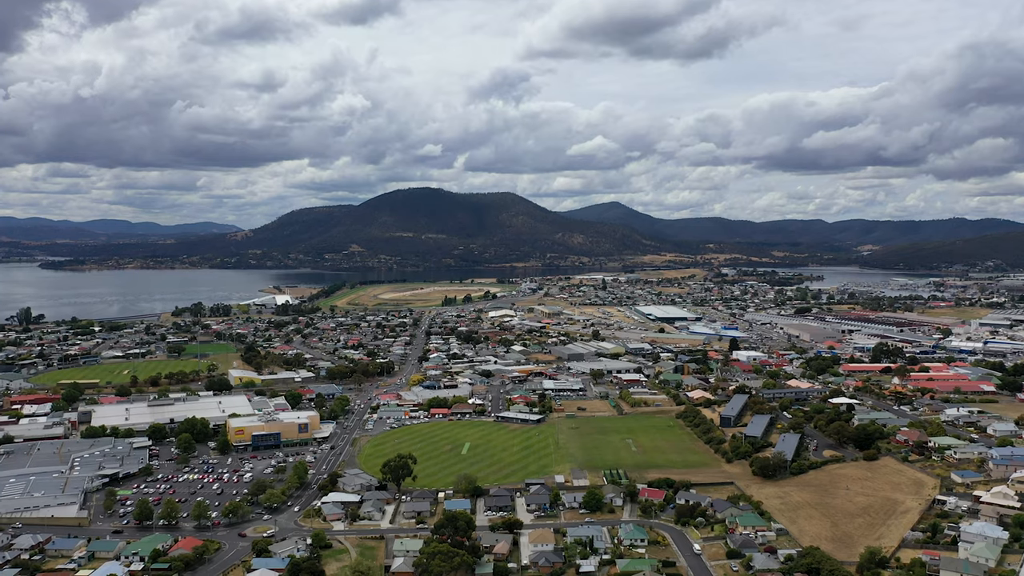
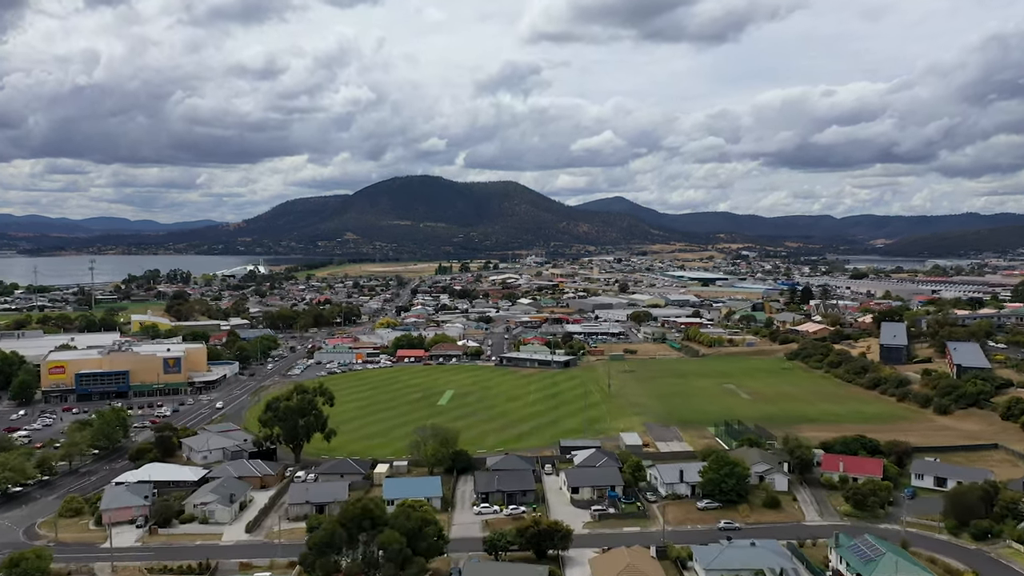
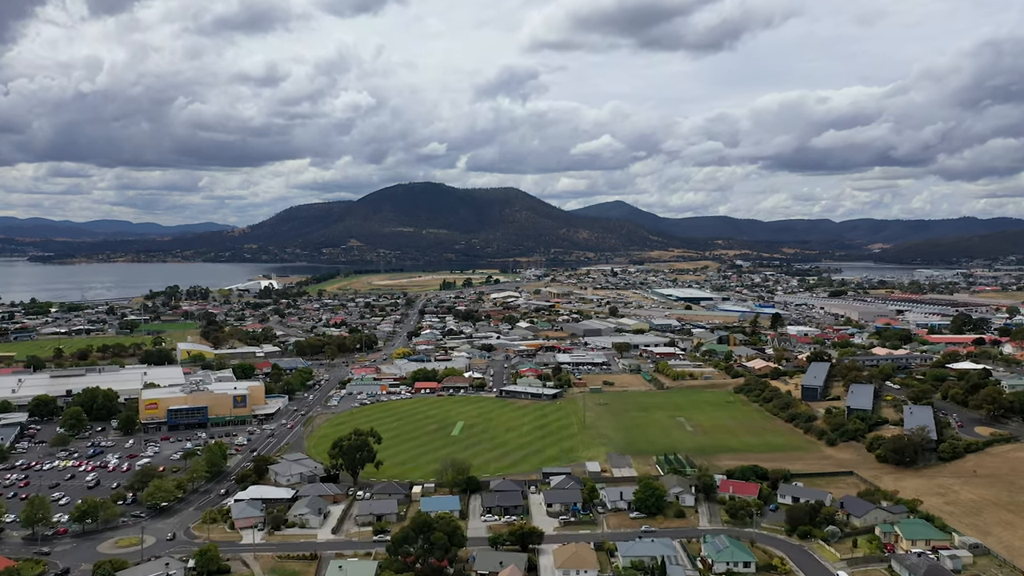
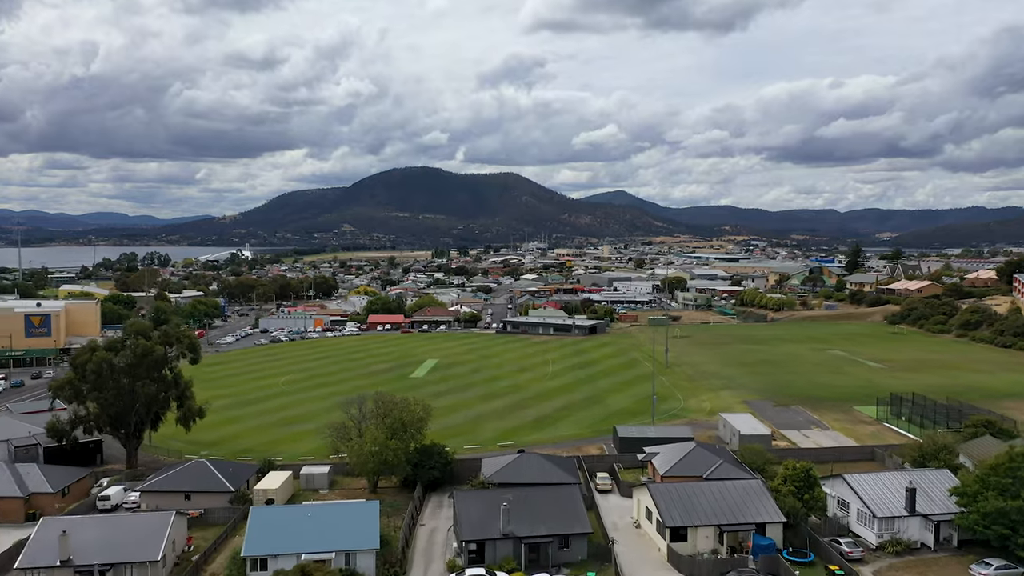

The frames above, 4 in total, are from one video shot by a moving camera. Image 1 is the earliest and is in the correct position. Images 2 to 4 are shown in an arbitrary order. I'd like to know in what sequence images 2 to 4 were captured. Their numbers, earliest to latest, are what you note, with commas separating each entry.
3, 2, 4
